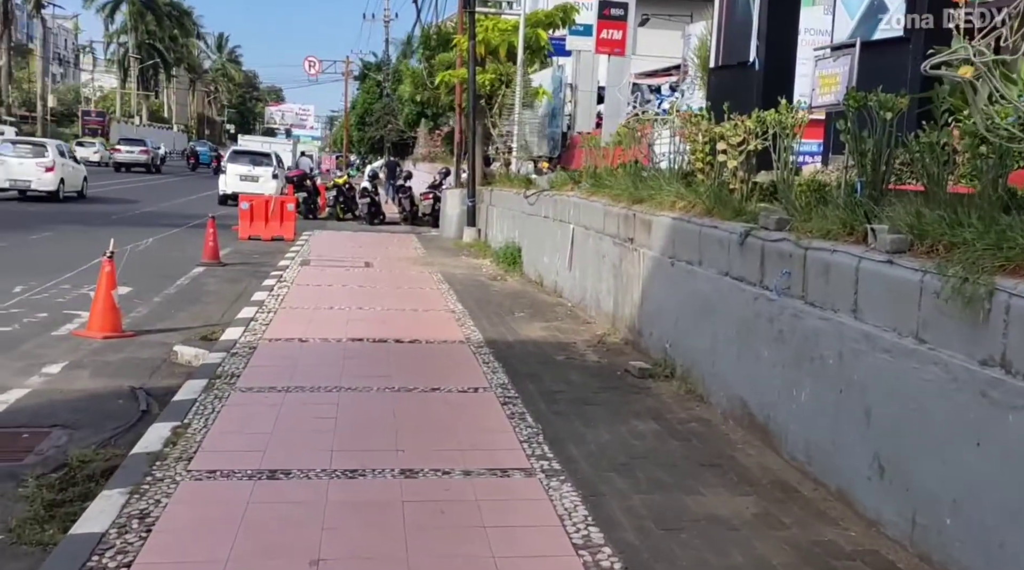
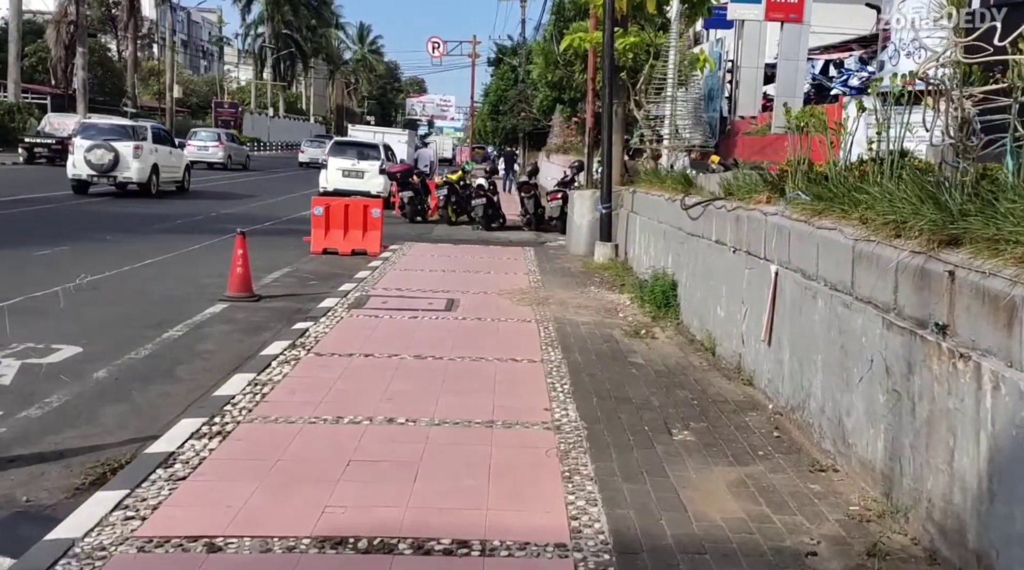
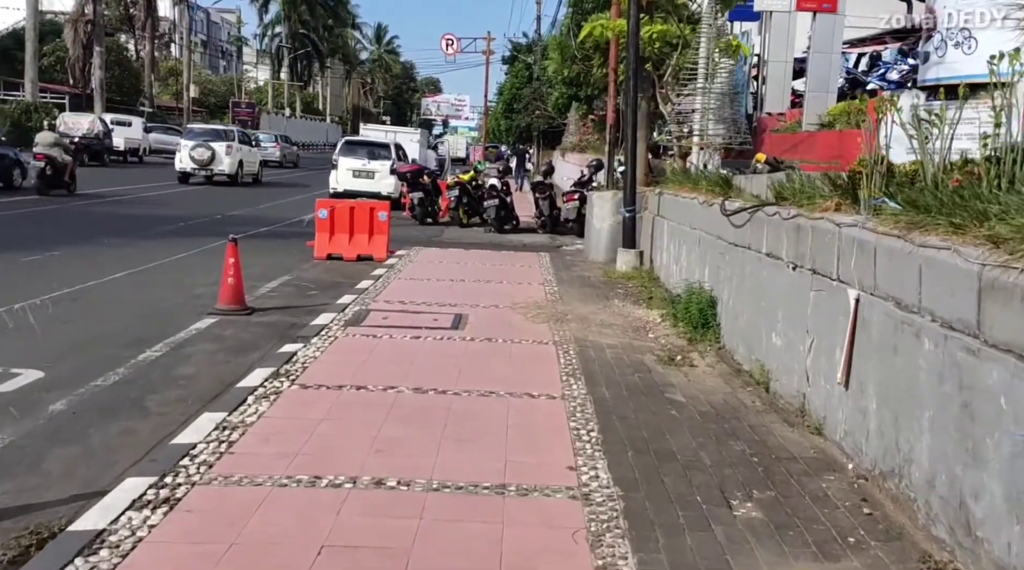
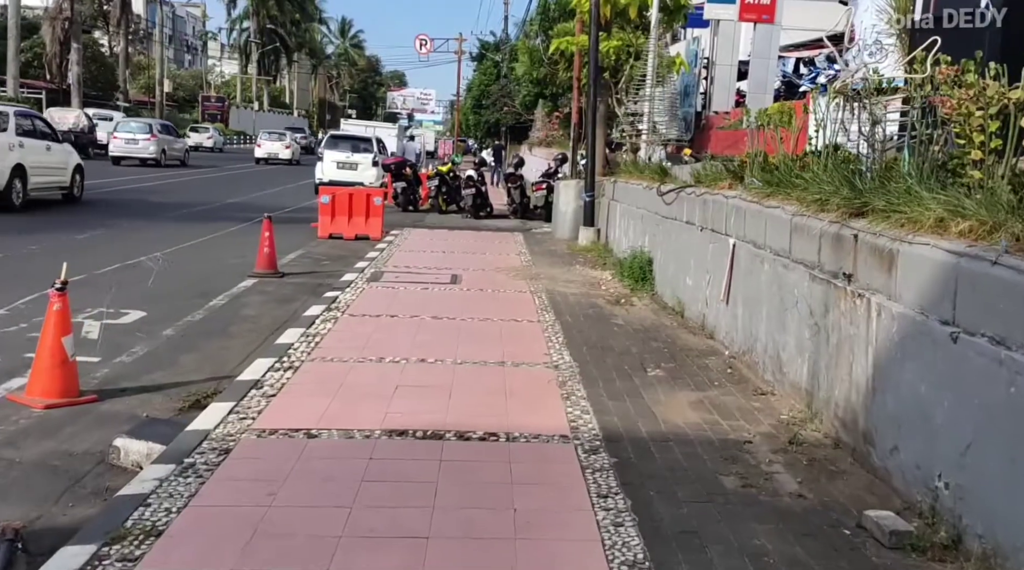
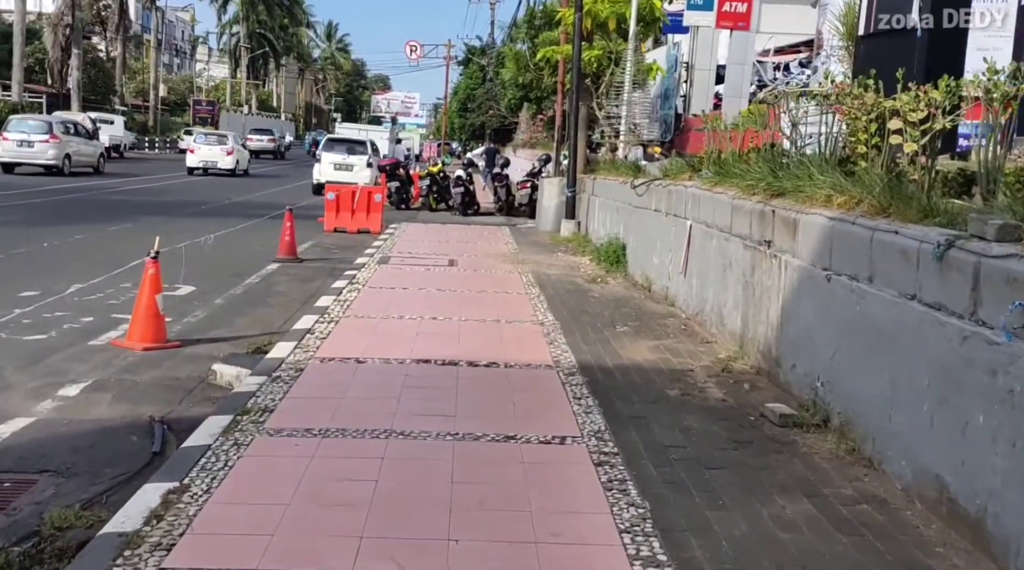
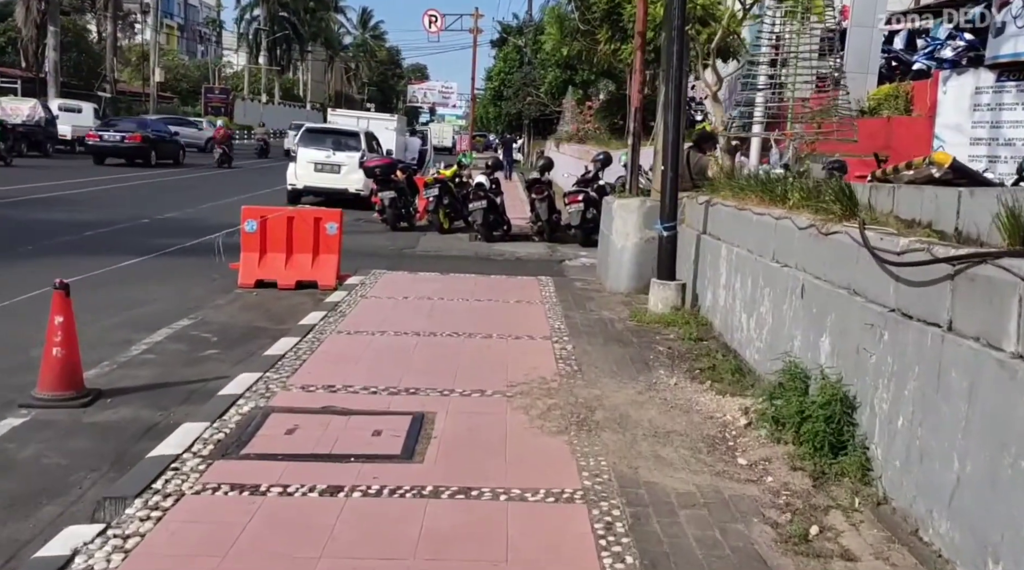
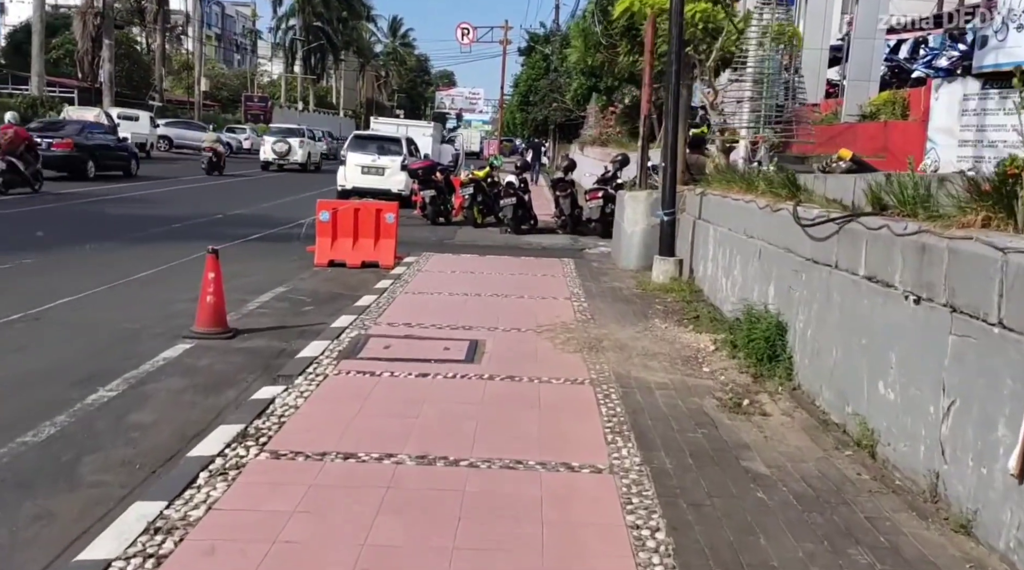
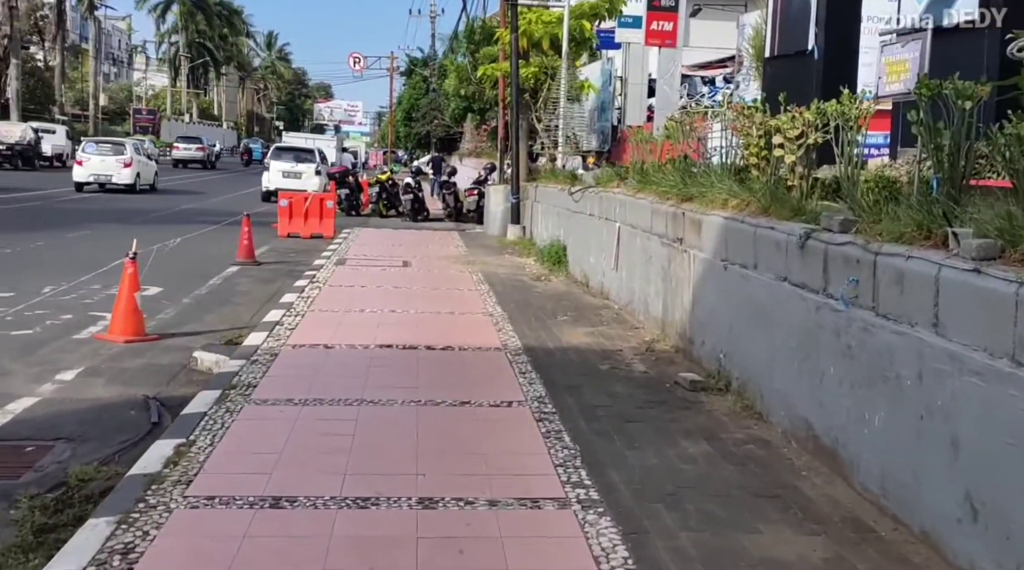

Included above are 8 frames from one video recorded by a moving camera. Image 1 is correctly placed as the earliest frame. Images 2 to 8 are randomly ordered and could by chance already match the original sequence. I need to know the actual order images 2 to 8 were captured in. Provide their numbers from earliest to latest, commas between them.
8, 5, 4, 2, 3, 7, 6
